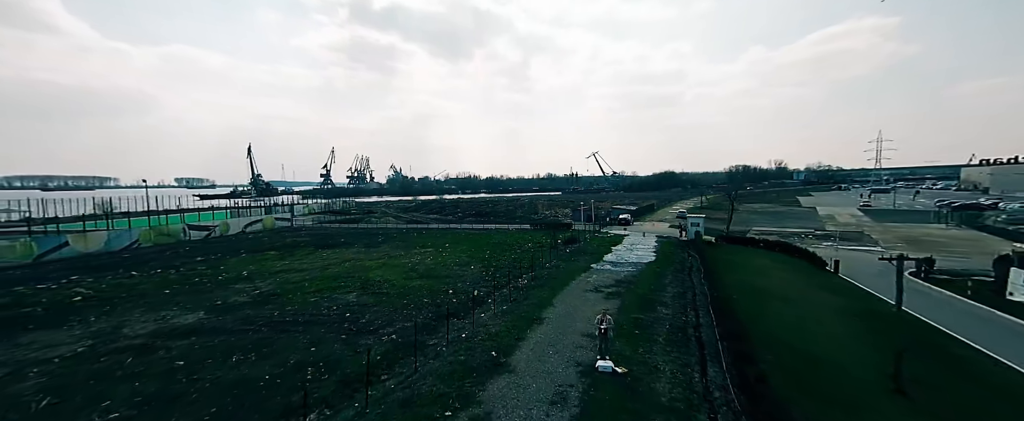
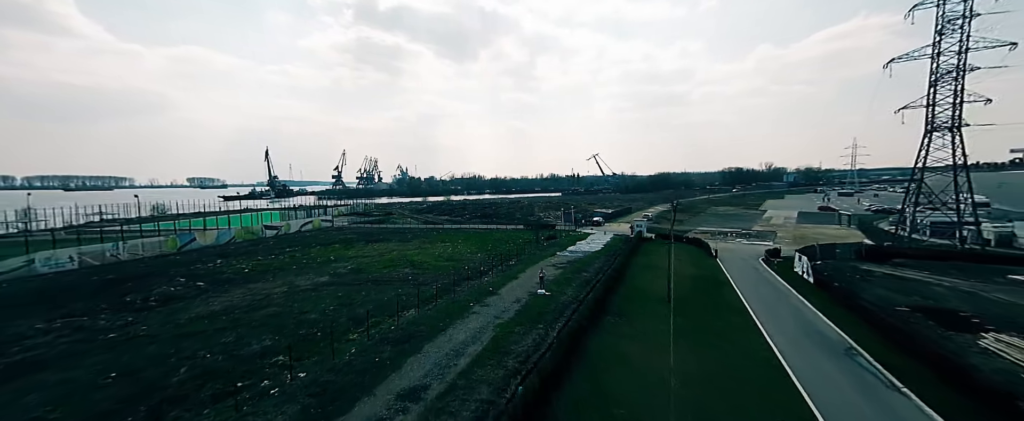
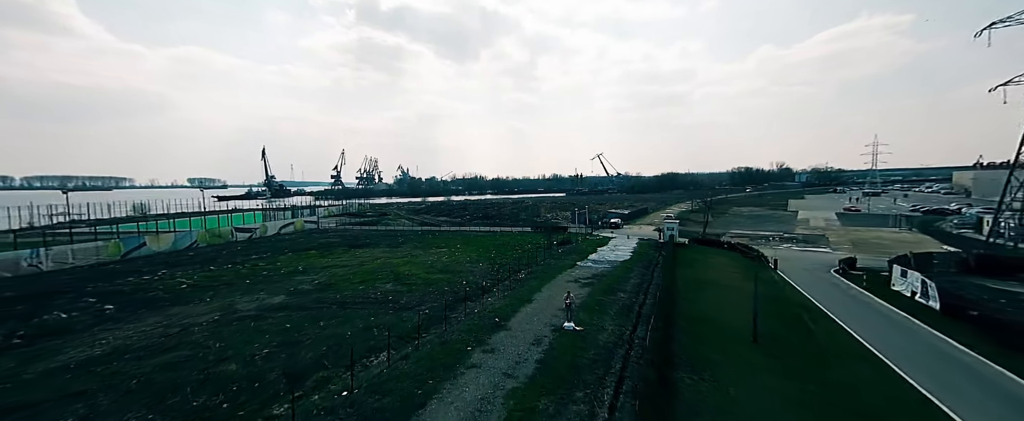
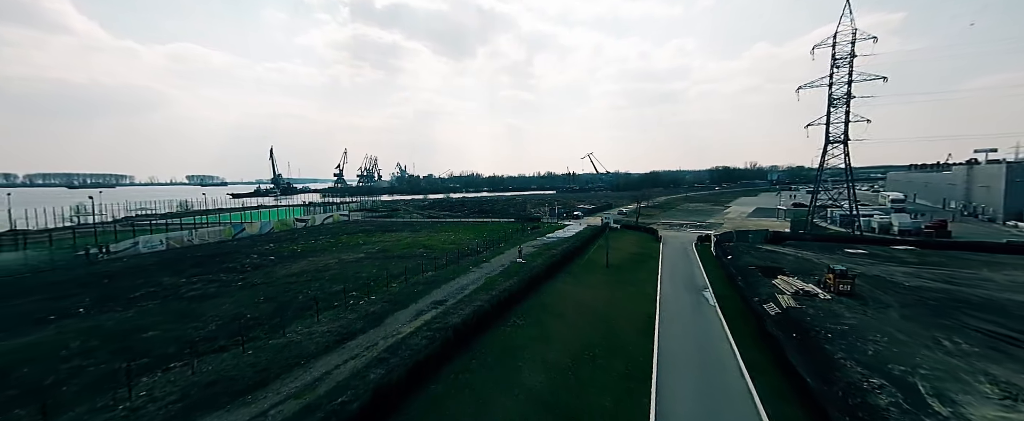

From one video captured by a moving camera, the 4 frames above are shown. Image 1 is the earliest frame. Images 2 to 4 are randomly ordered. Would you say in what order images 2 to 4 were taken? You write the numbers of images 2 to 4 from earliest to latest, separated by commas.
3, 2, 4
